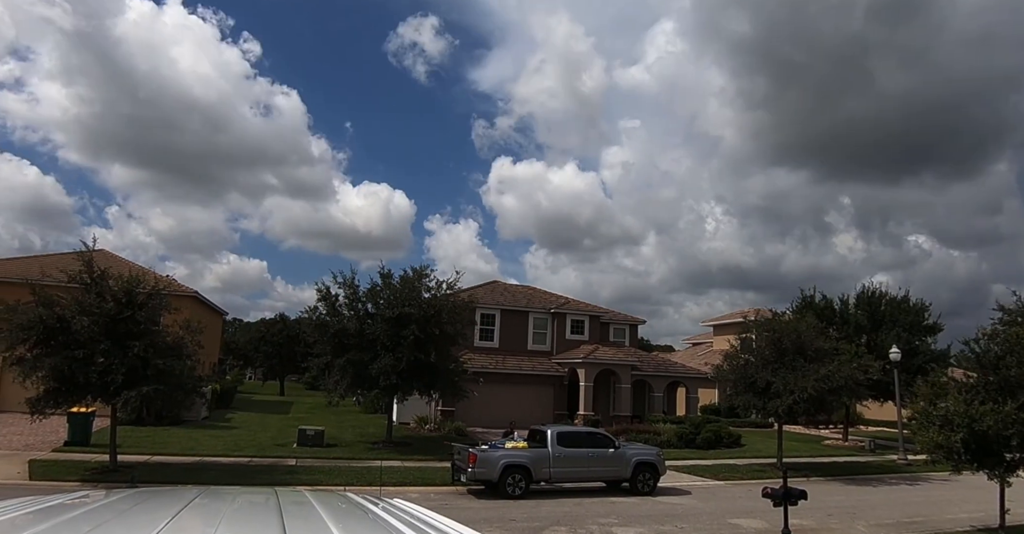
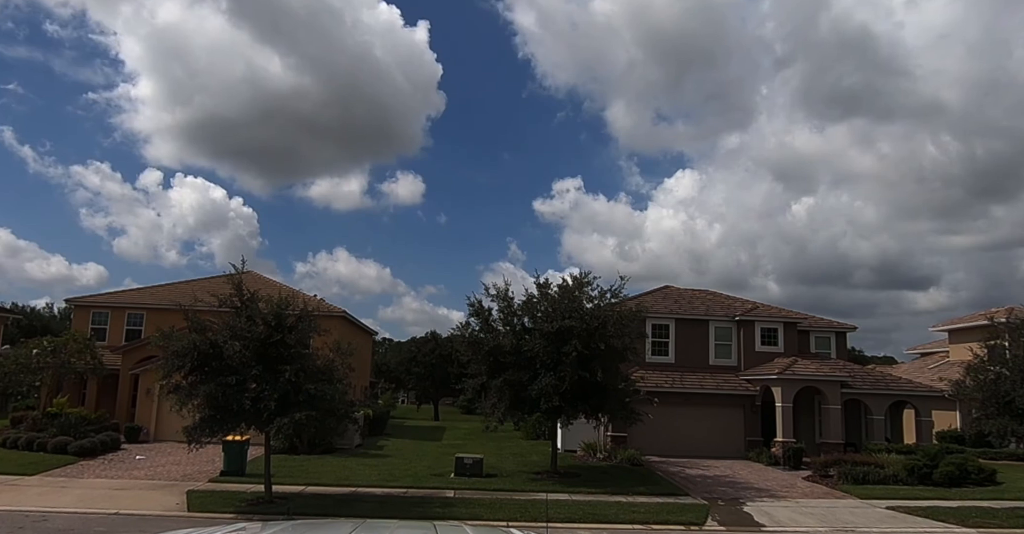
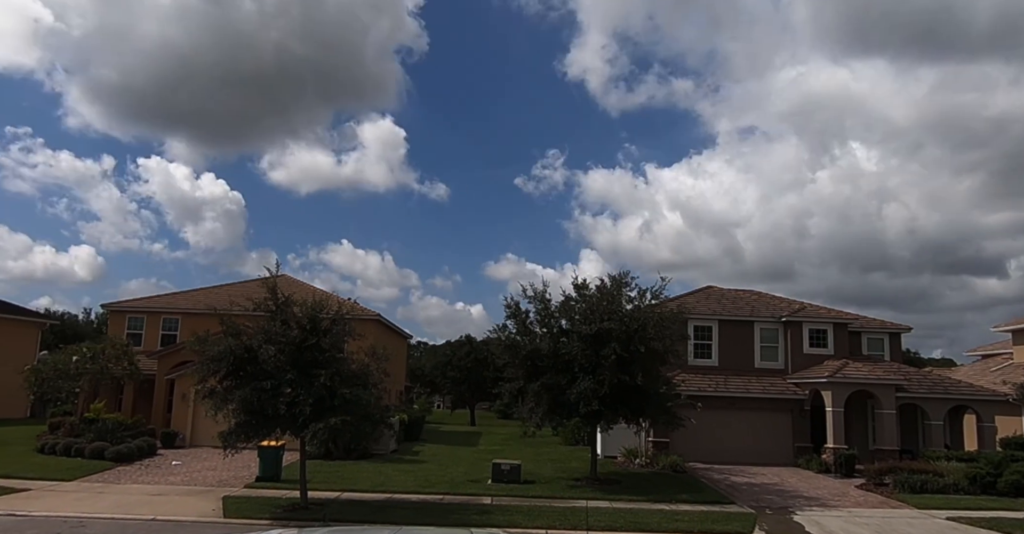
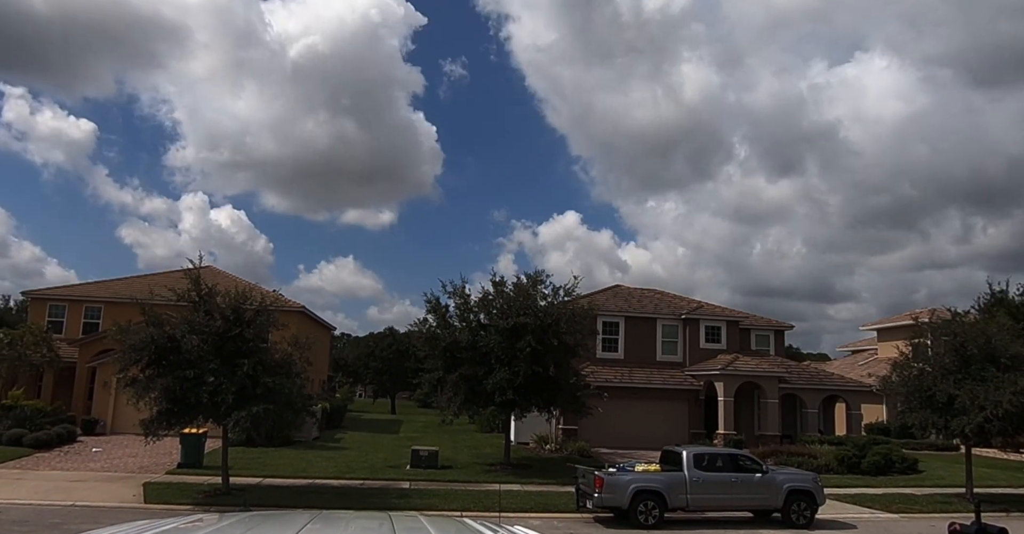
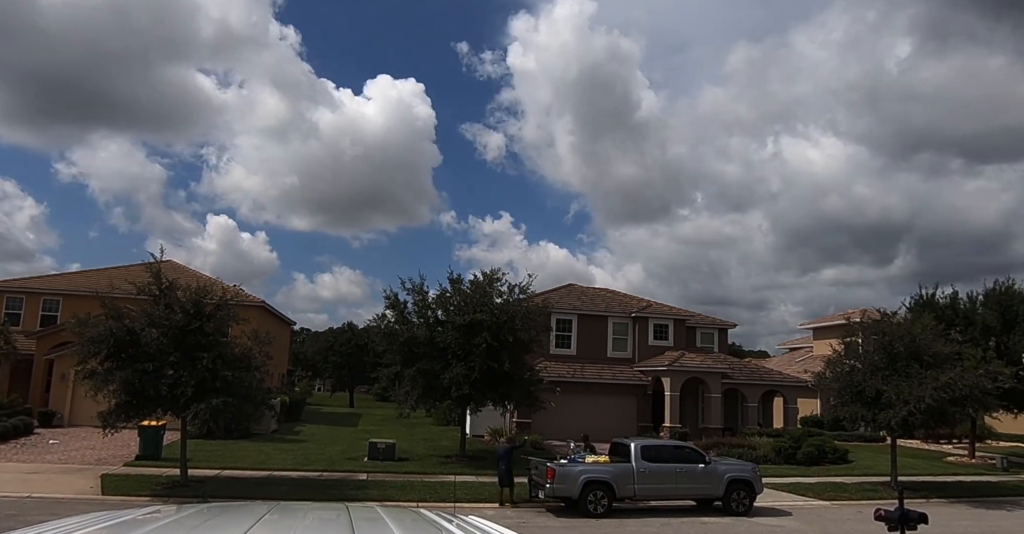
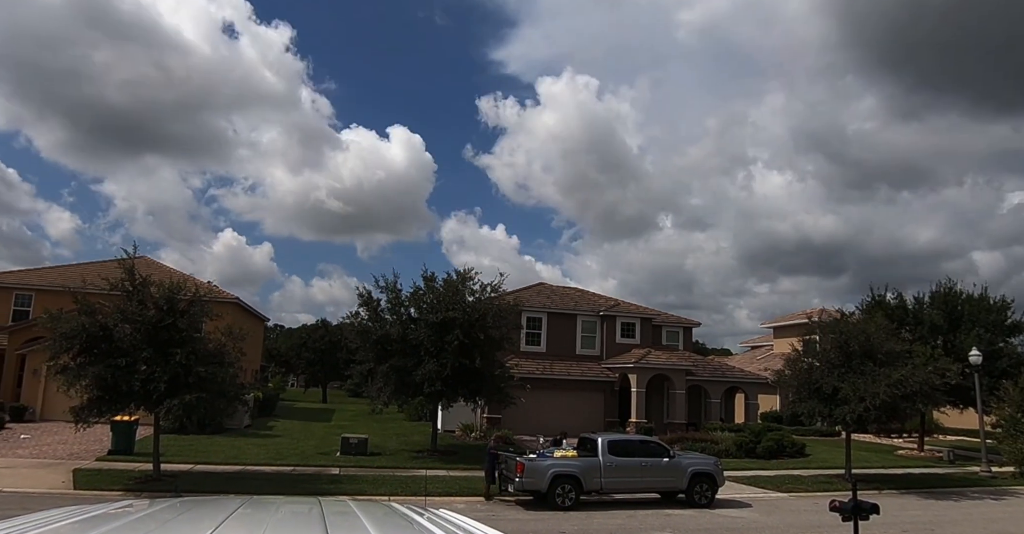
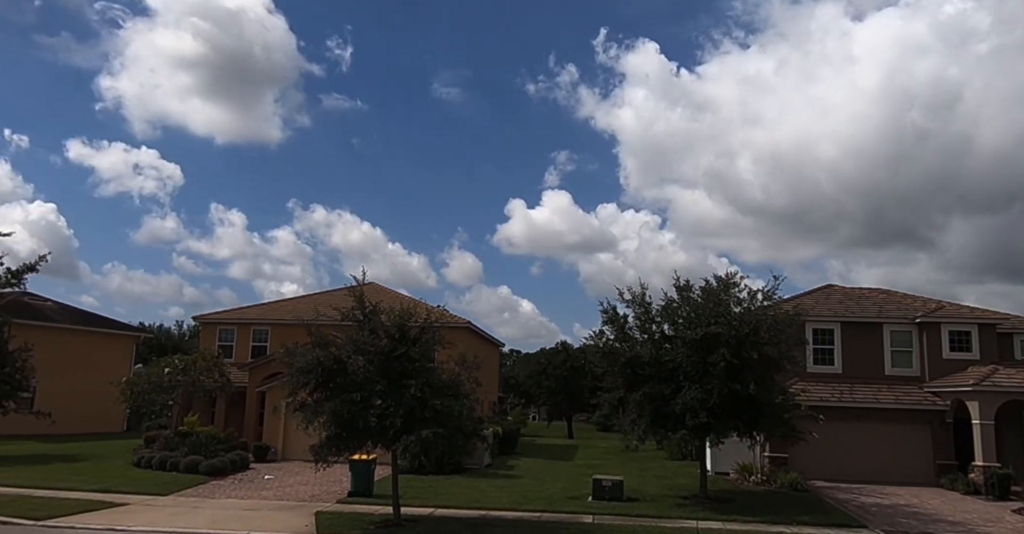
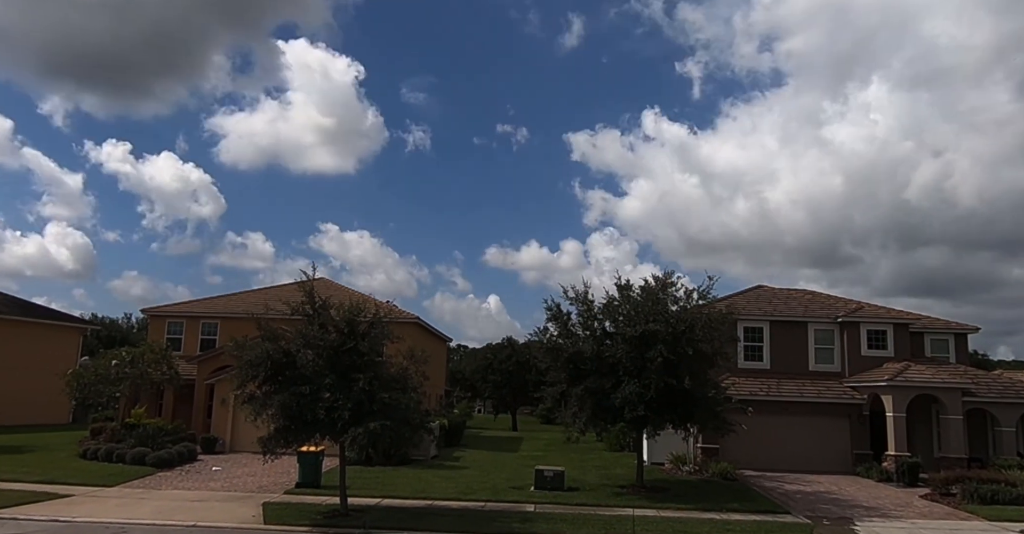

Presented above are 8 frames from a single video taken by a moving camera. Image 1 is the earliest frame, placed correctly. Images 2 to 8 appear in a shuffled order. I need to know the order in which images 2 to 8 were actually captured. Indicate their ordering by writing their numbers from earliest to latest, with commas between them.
6, 5, 4, 2, 3, 8, 7
